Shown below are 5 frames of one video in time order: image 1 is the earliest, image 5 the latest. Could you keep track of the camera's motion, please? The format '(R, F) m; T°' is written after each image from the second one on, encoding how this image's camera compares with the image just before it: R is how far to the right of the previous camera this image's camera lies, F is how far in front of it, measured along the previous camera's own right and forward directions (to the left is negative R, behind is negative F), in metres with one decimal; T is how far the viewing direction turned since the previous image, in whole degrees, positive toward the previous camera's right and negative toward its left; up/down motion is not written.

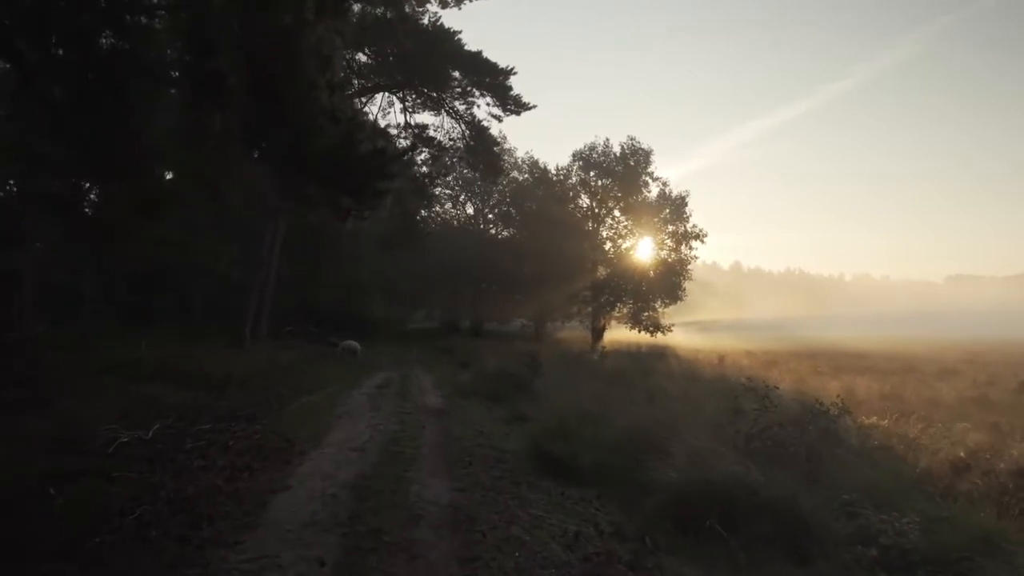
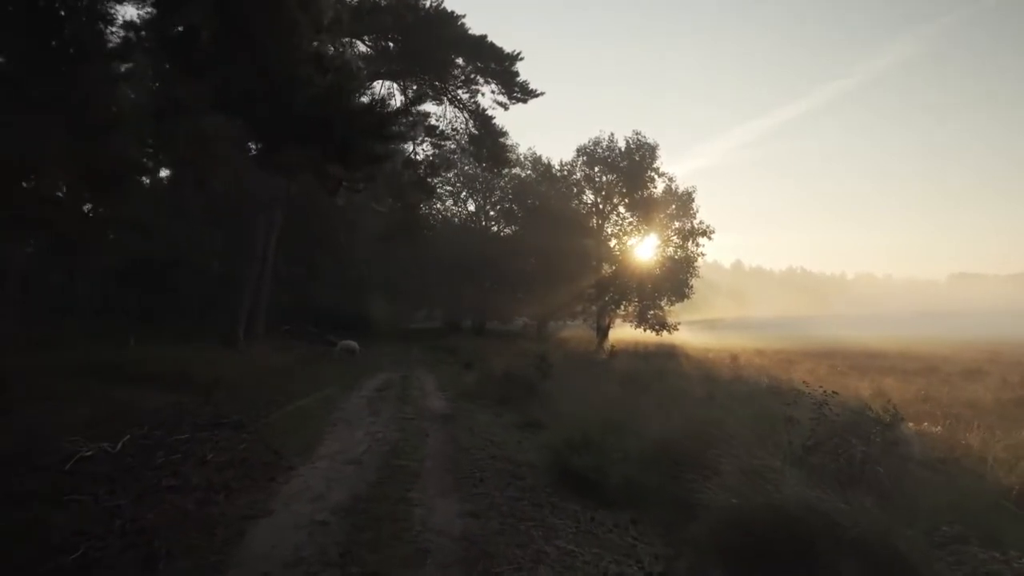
(-0.2, +1.1) m; 0°
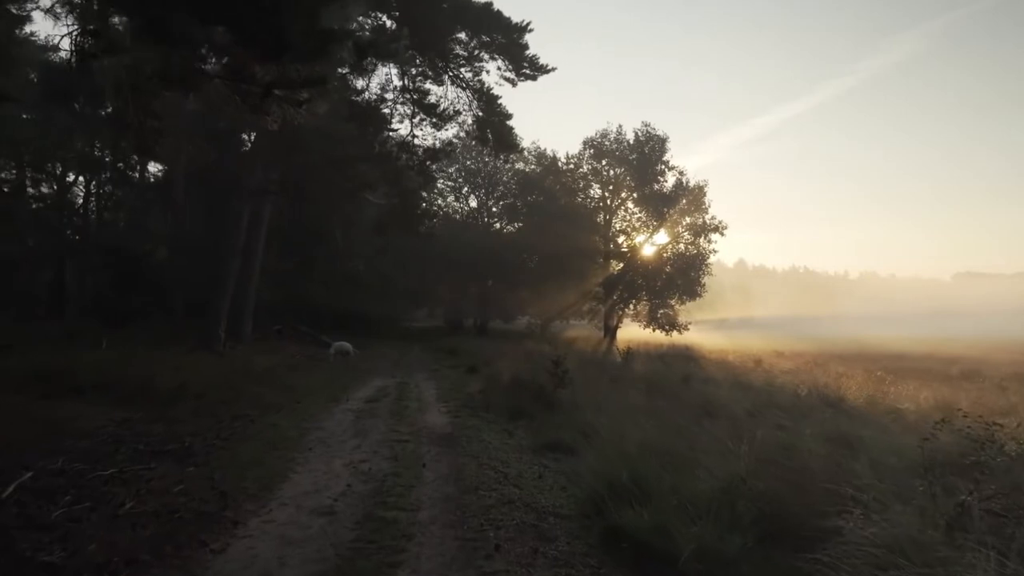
(-0.2, +2.1) m; 0°
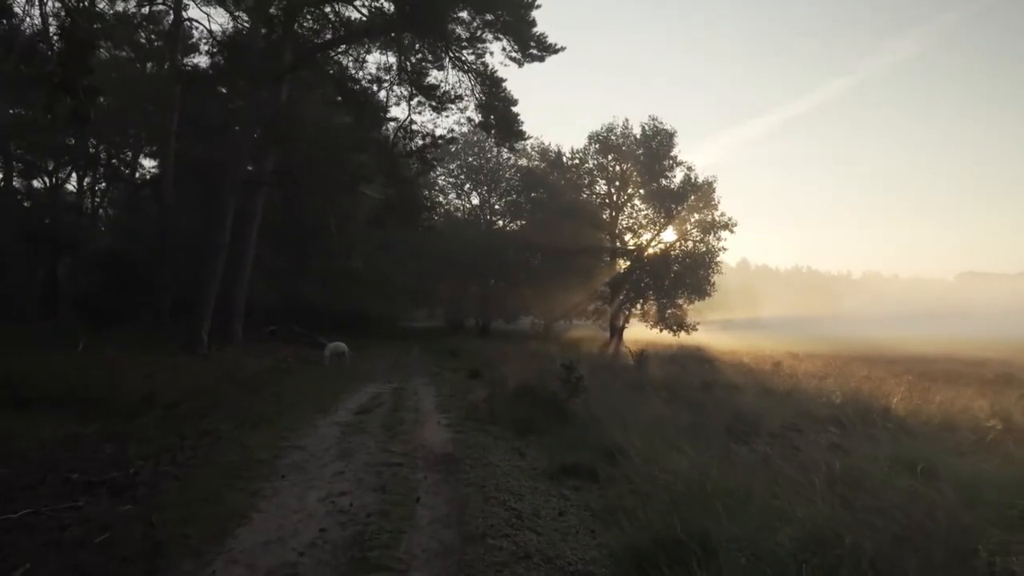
(-0.1, +1.5) m; 0°
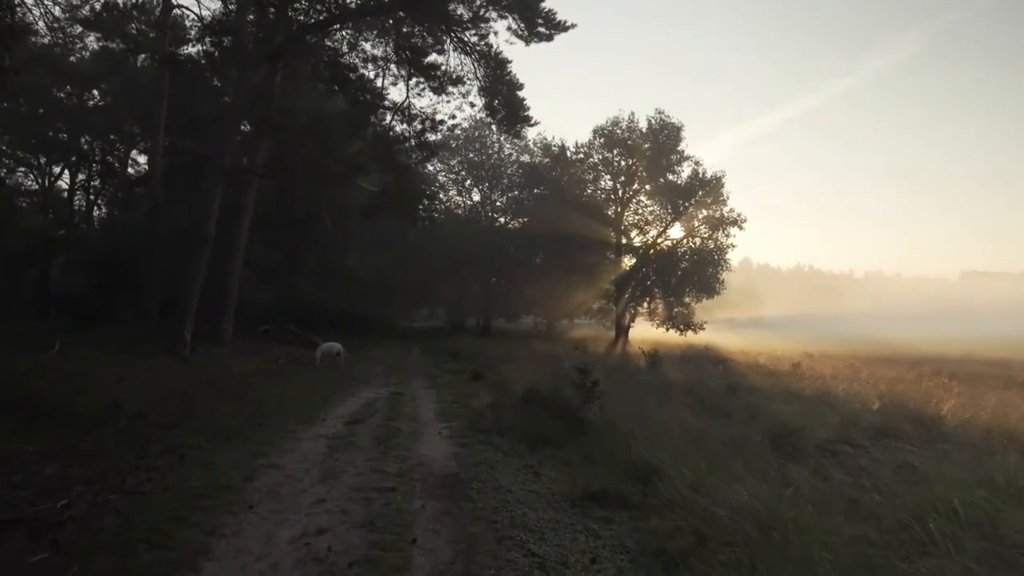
(-0.1, +1.3) m; 0°
